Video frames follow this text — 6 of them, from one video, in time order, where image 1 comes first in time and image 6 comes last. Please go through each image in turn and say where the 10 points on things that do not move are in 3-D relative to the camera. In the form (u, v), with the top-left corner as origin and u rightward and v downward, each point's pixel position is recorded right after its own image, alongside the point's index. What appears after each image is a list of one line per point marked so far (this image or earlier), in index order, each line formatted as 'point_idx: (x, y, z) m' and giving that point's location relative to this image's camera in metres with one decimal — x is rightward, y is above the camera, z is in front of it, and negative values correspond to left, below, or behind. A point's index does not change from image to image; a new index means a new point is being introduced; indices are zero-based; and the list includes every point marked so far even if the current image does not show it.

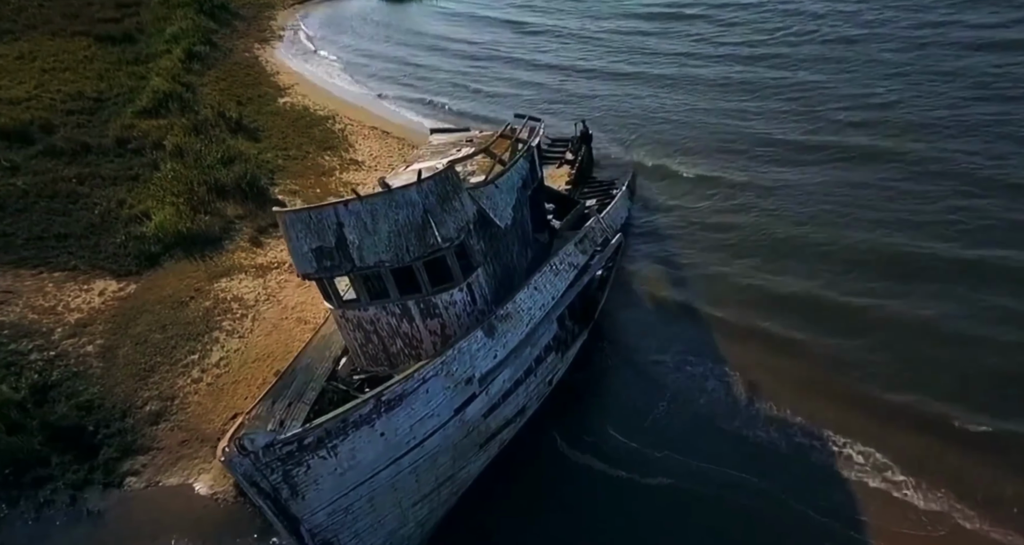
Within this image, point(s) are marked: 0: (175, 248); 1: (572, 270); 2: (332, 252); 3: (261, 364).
0: (-8.5, +0.6, +18.4) m
1: (+1.3, +0.1, +15.7) m
2: (-2.9, +0.4, +11.7) m
3: (-5.0, -1.8, +14.8) m
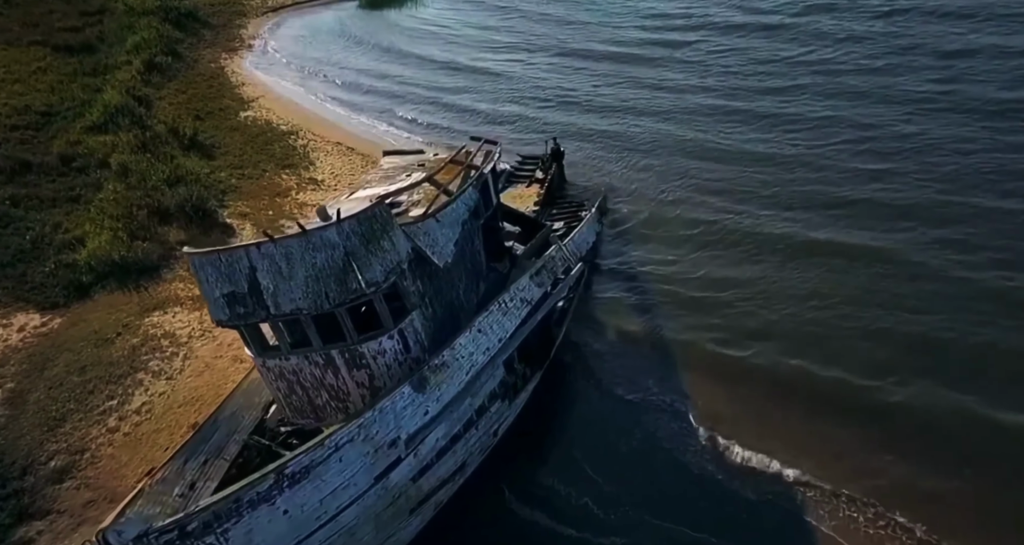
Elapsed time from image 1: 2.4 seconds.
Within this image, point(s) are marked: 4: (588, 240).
0: (-9.5, -0.1, +17.3) m
1: (+0.3, -0.6, +14.7) m
2: (-3.9, -0.4, +10.6) m
3: (-6.1, -2.6, +13.7) m
4: (+2.1, +0.9, +20.0) m
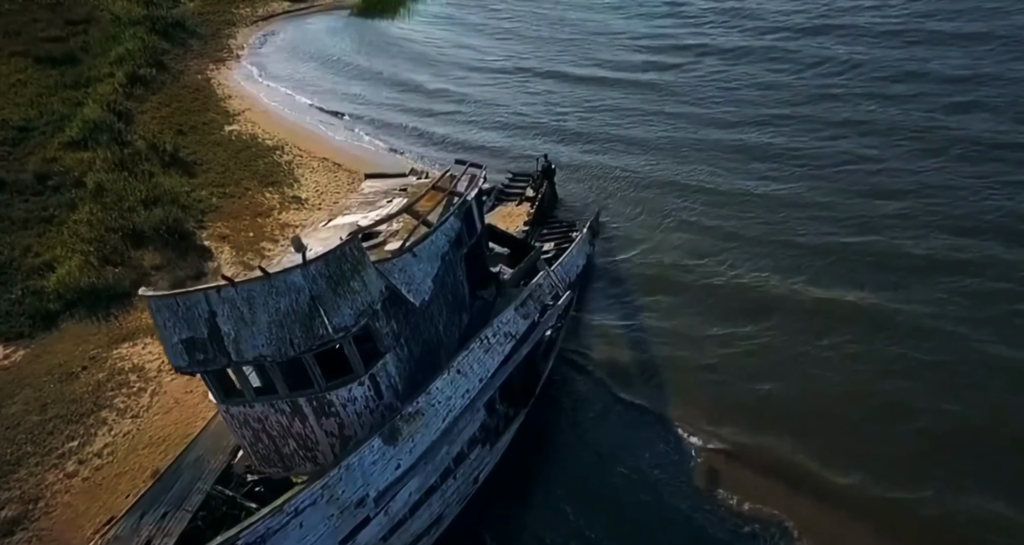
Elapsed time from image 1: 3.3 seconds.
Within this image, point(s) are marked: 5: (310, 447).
0: (-9.8, -0.7, +16.6) m
1: (-0.1, -1.3, +14.0) m
2: (-4.2, -1.0, +10.0) m
3: (-6.4, -3.2, +13.0) m
4: (+1.7, +0.3, +19.3) m
5: (-3.0, -2.6, +10.9) m
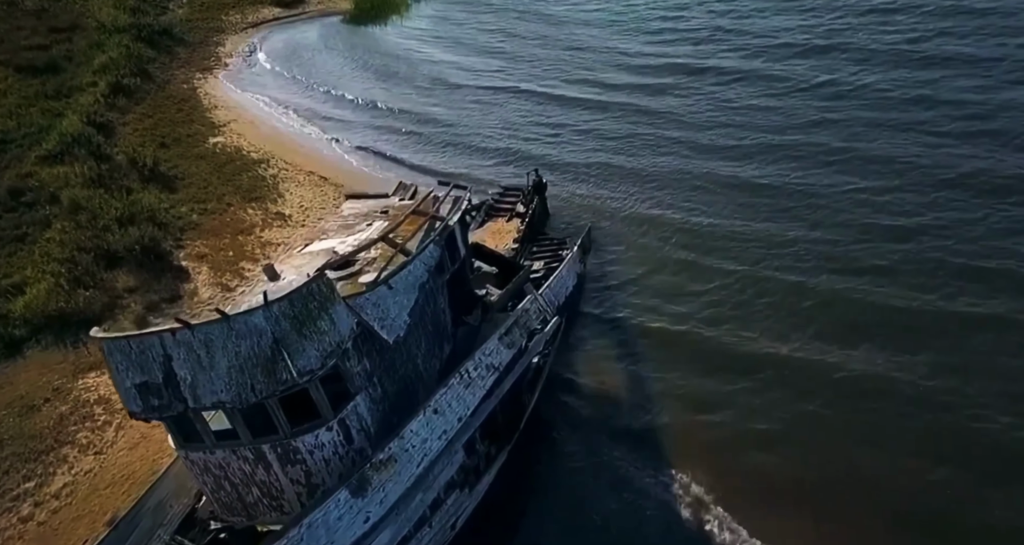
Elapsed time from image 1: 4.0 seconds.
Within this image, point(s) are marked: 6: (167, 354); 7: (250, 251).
0: (-10.2, -1.3, +15.9) m
1: (-0.4, -1.8, +13.4) m
2: (-4.5, -1.5, +9.3) m
3: (-6.7, -3.7, +12.3) m
4: (+1.4, -0.3, +18.7) m
5: (-3.3, -3.1, +10.3) m
6: (-4.3, -1.0, +9.2) m
7: (-7.2, +0.6, +20.0) m
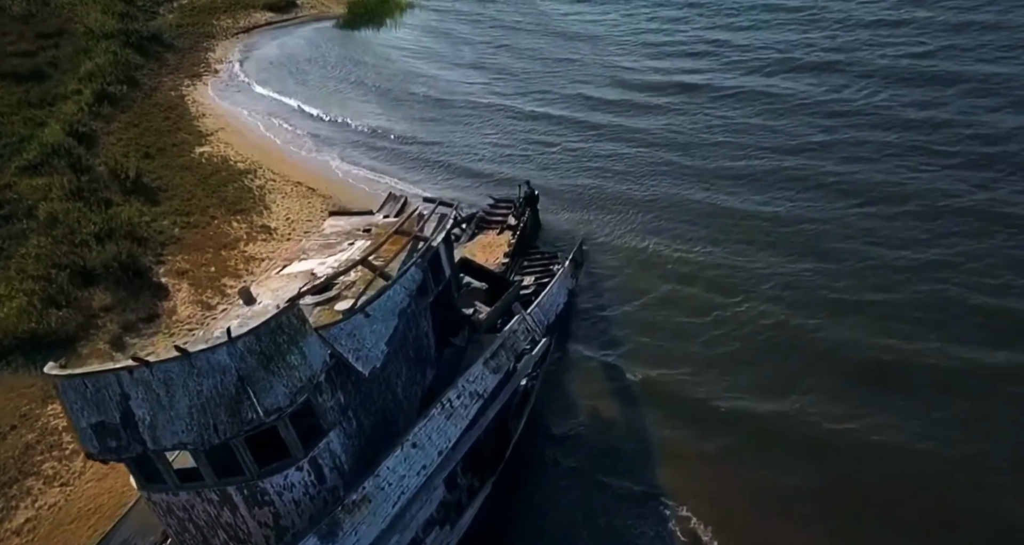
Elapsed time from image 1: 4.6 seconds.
0: (-10.4, -1.7, +15.4) m
1: (-0.7, -2.3, +12.9) m
2: (-4.7, -1.9, +8.8) m
3: (-7.0, -4.1, +11.8) m
4: (+1.1, -0.7, +18.2) m
5: (-3.6, -3.5, +9.7) m
6: (-4.6, -1.4, +8.6) m
7: (-7.4, +0.2, +19.4) m
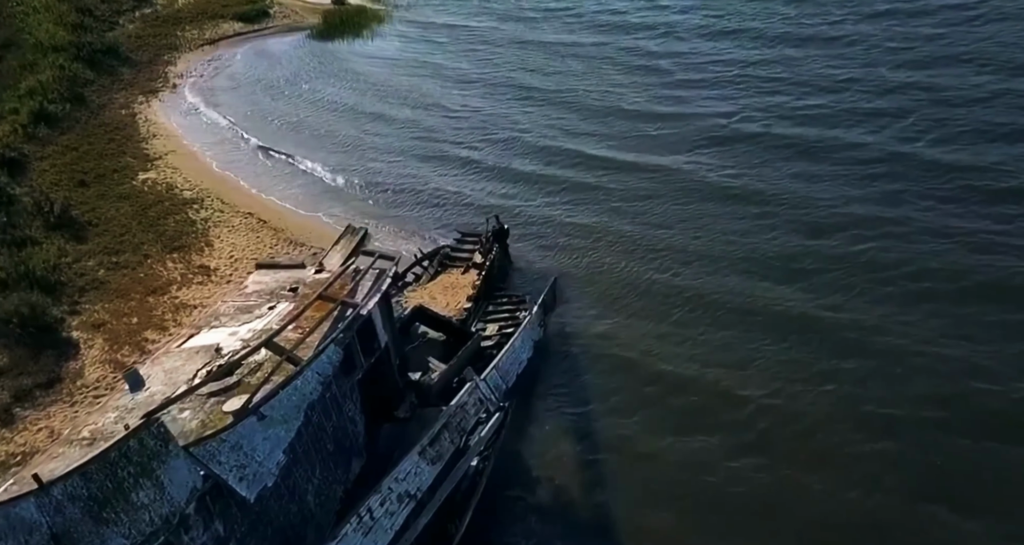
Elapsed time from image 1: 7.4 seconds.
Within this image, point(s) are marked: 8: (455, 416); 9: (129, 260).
0: (-11.4, -2.8, +13.3) m
1: (-1.6, -3.4, +10.8) m
2: (-5.7, -3.0, +6.7) m
3: (-7.9, -5.3, +9.7) m
4: (+0.2, -2.0, +16.1) m
5: (-4.5, -4.7, +7.6) m
6: (-5.5, -2.6, +6.5) m
7: (-8.4, -1.0, +17.3) m
8: (-1.1, -2.6, +12.7) m
9: (-10.2, +0.3, +19.5) m
